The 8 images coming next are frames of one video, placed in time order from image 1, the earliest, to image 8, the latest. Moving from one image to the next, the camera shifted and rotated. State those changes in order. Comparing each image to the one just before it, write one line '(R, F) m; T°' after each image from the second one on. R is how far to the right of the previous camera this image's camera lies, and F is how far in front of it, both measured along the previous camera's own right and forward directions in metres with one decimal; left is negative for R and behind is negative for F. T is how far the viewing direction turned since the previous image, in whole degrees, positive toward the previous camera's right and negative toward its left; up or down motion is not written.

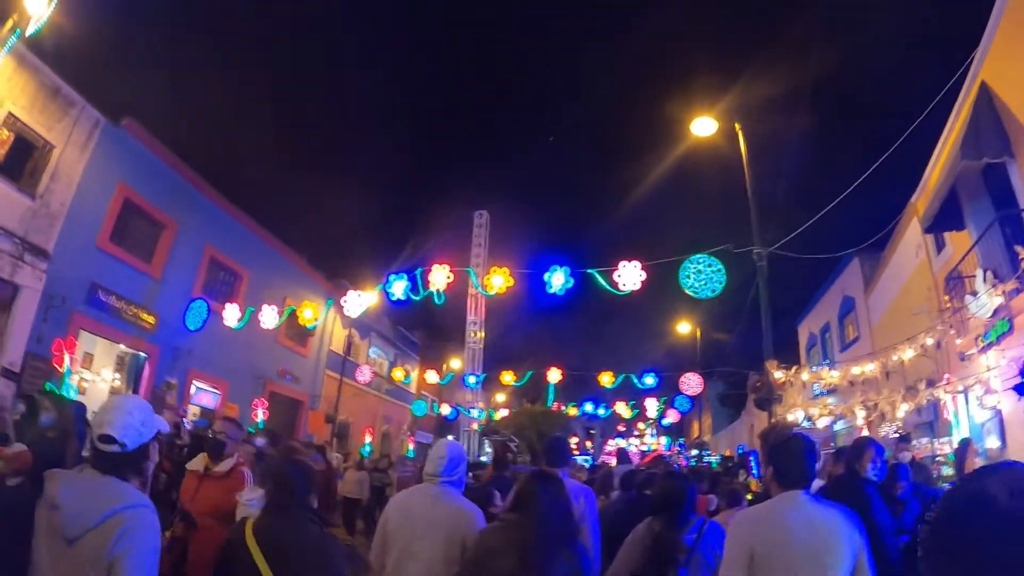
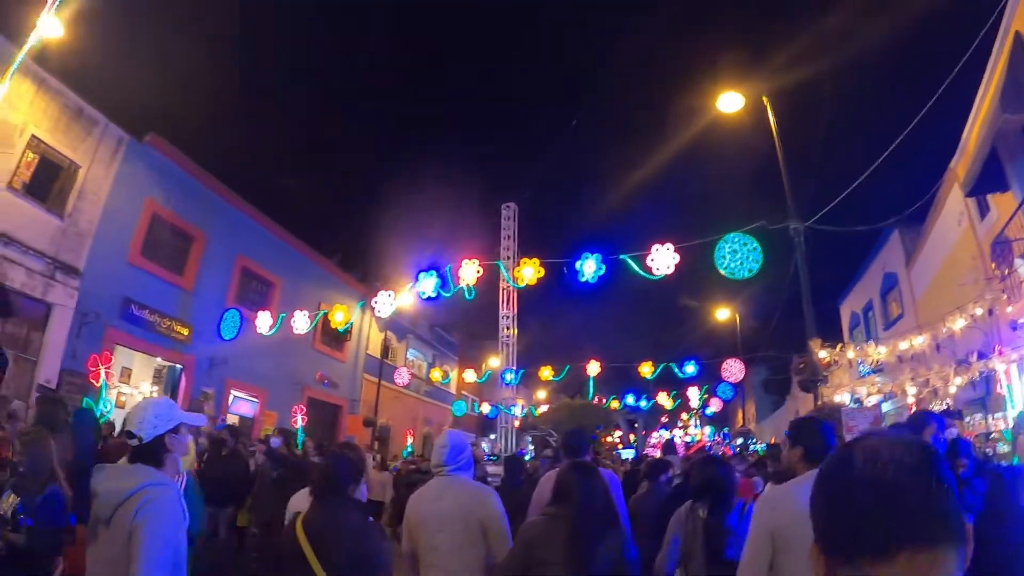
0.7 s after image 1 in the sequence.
(+0.1, +0.3) m; -3°
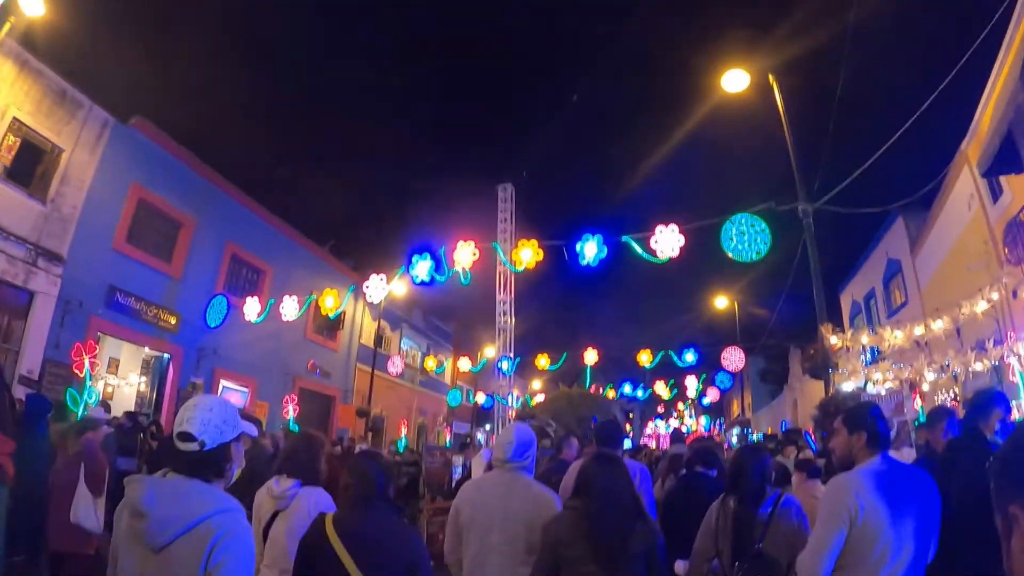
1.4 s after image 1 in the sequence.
(0.0, +0.3) m; 0°
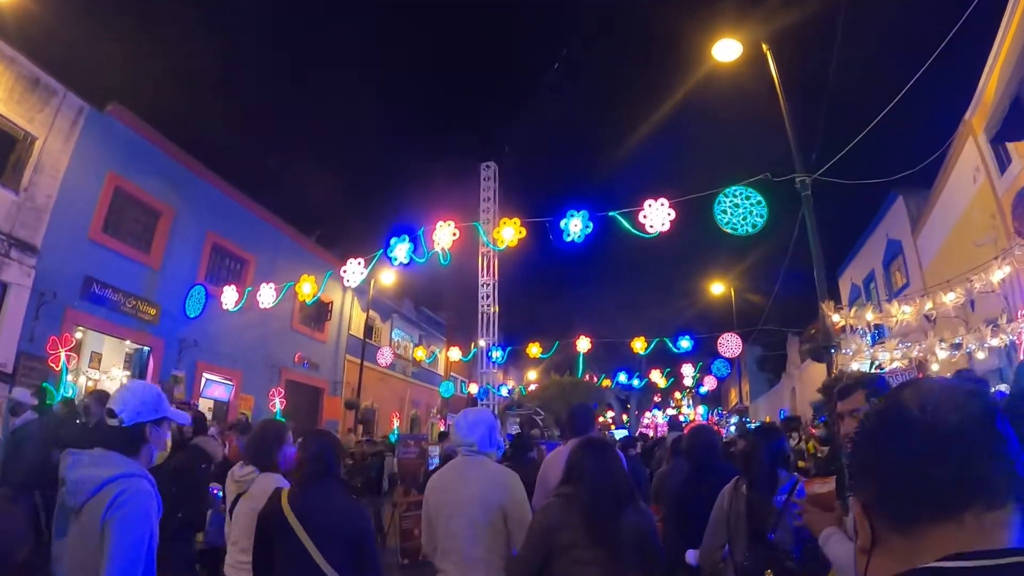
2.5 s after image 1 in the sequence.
(+0.1, +0.3) m; 0°
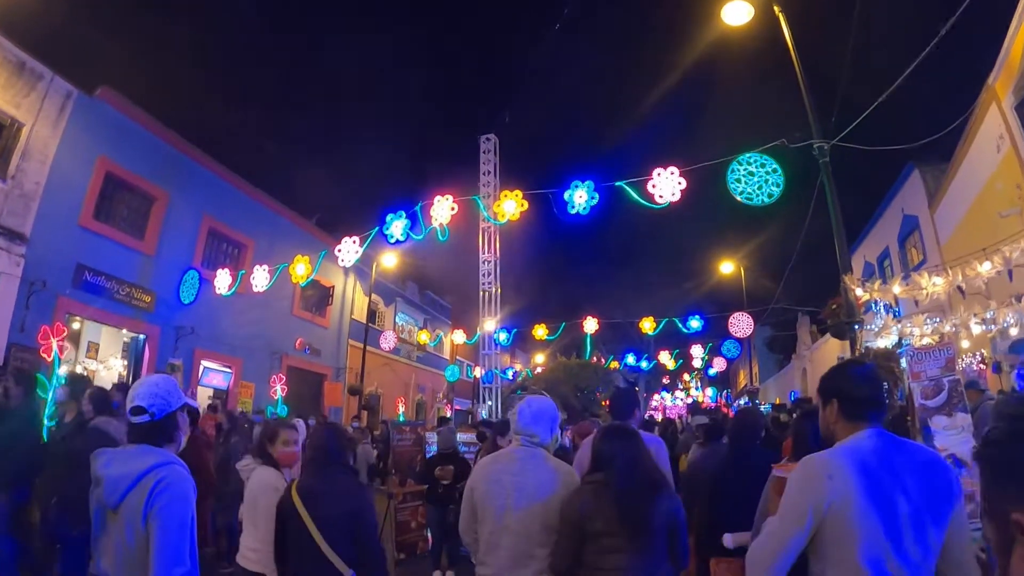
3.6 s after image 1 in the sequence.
(0.0, +0.4) m; -1°
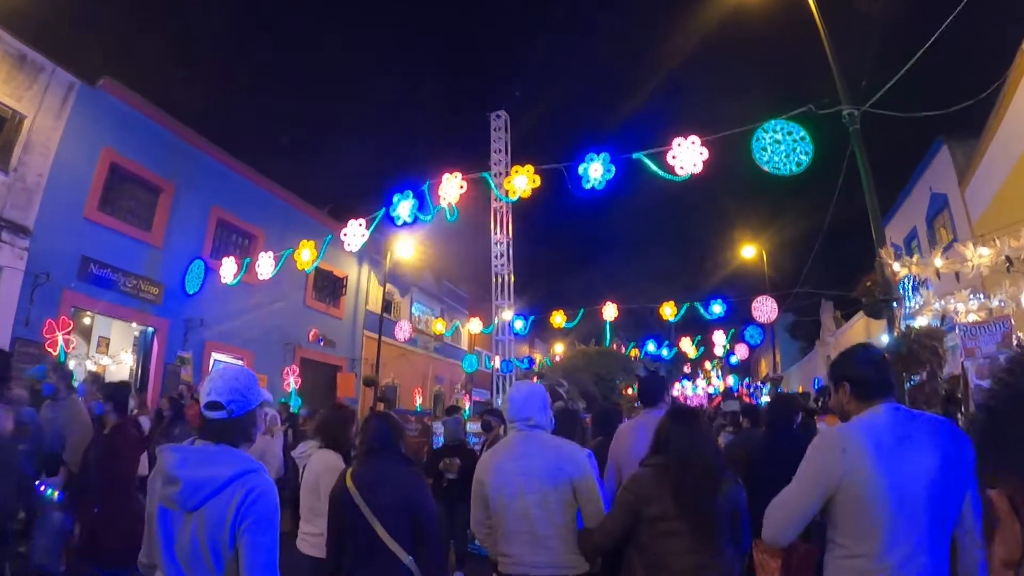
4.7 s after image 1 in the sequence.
(+0.1, +0.4) m; -2°
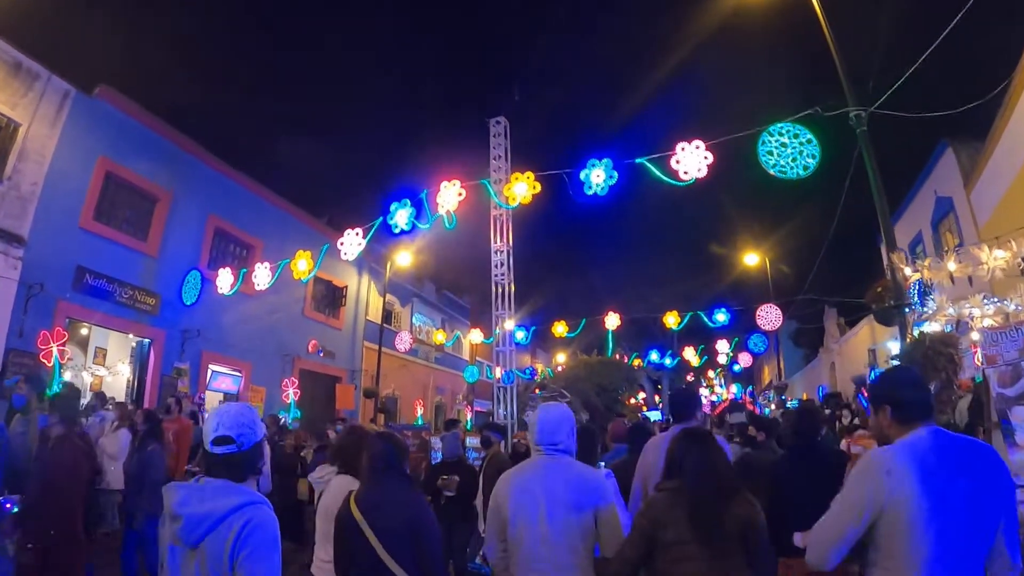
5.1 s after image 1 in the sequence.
(0.0, +0.2) m; 0°
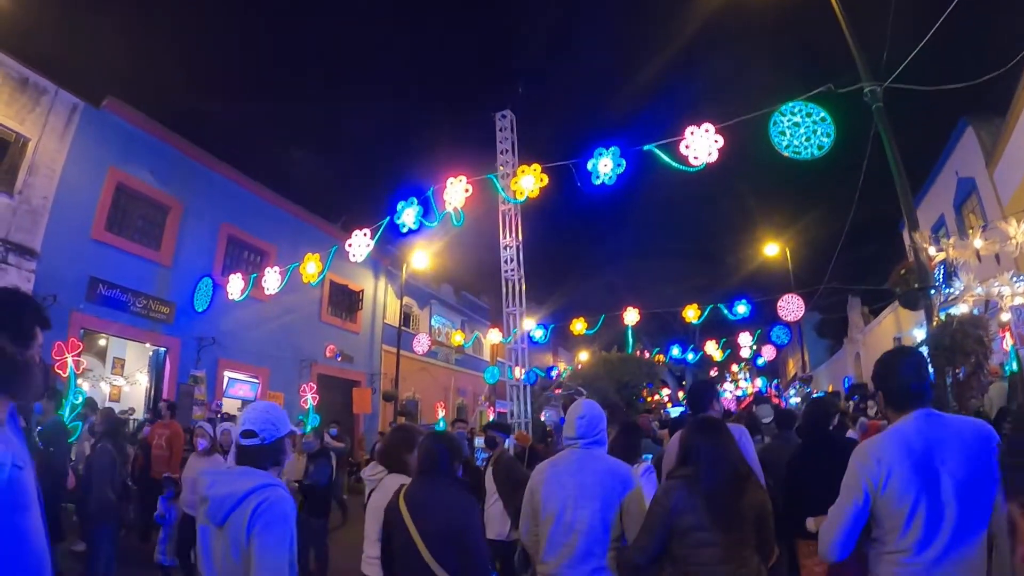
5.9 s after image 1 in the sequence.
(+0.1, +0.2) m; -2°
